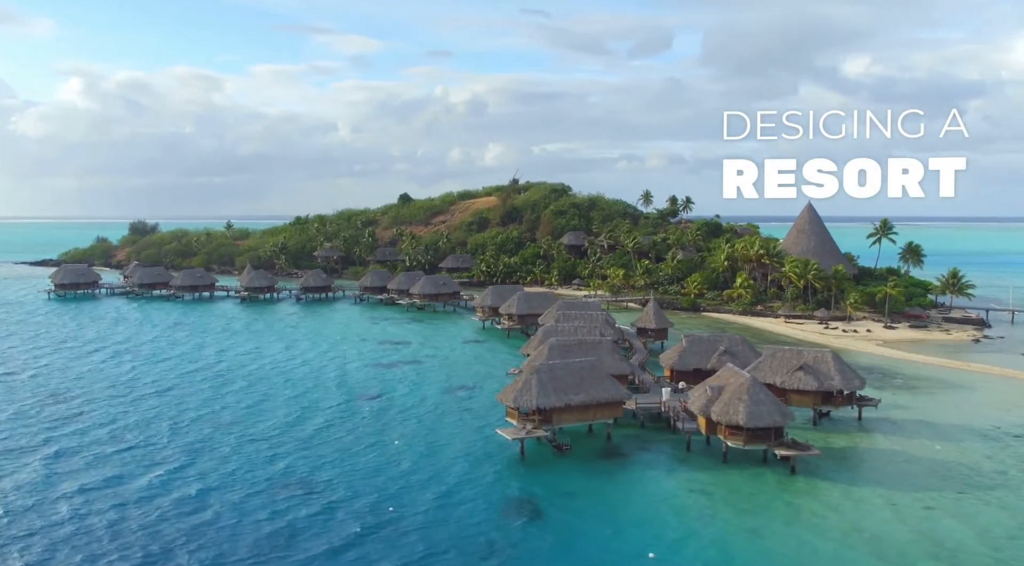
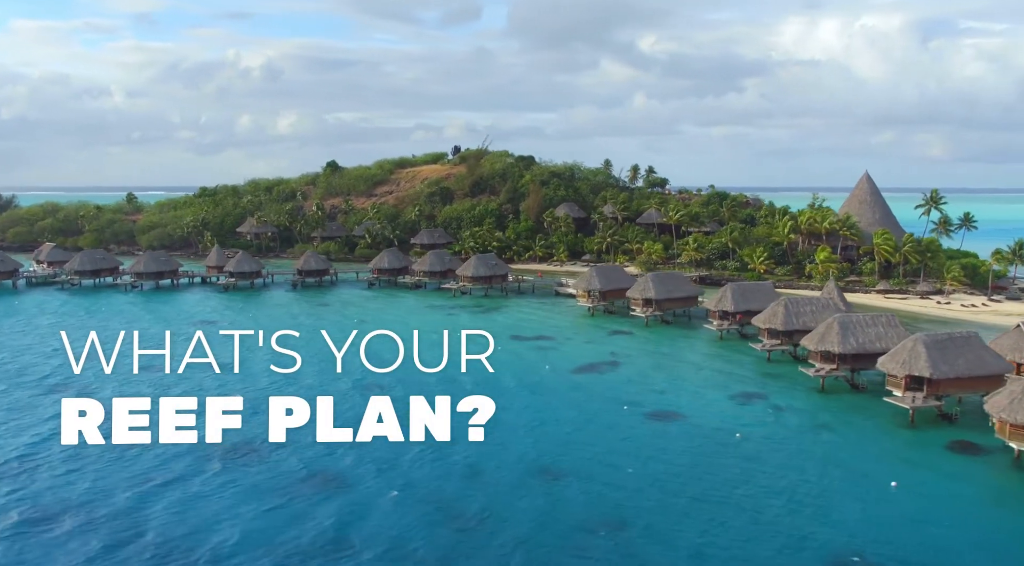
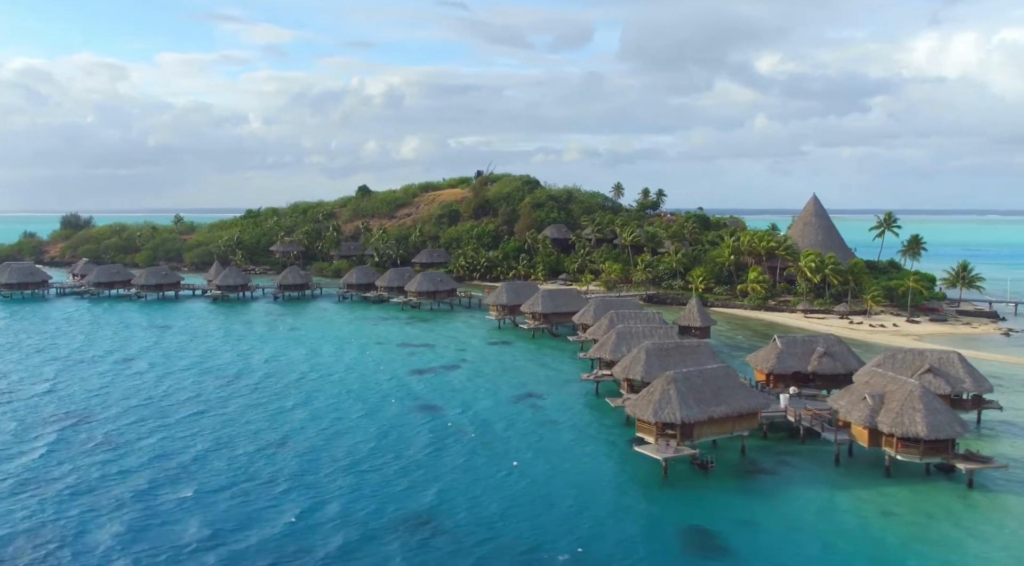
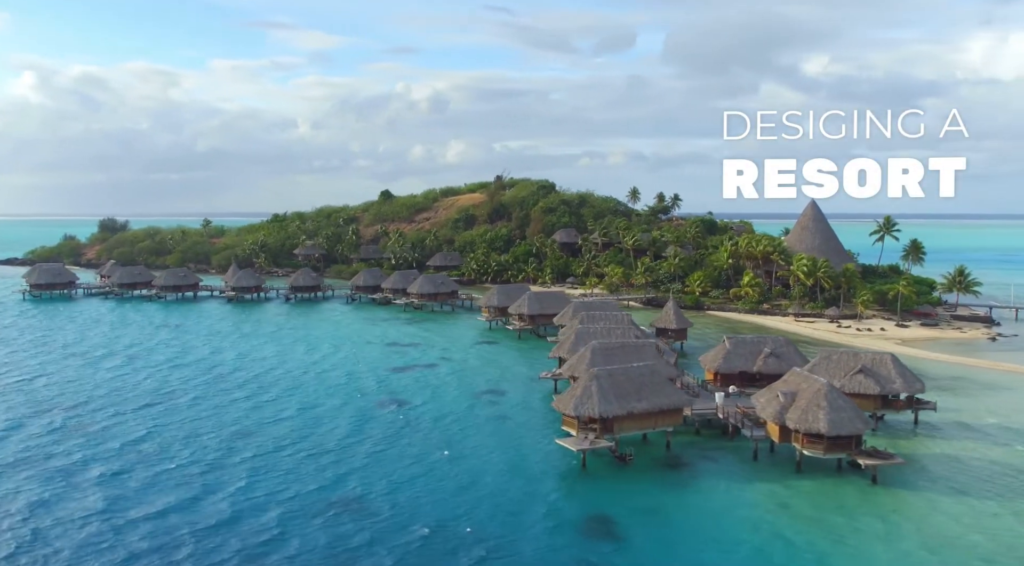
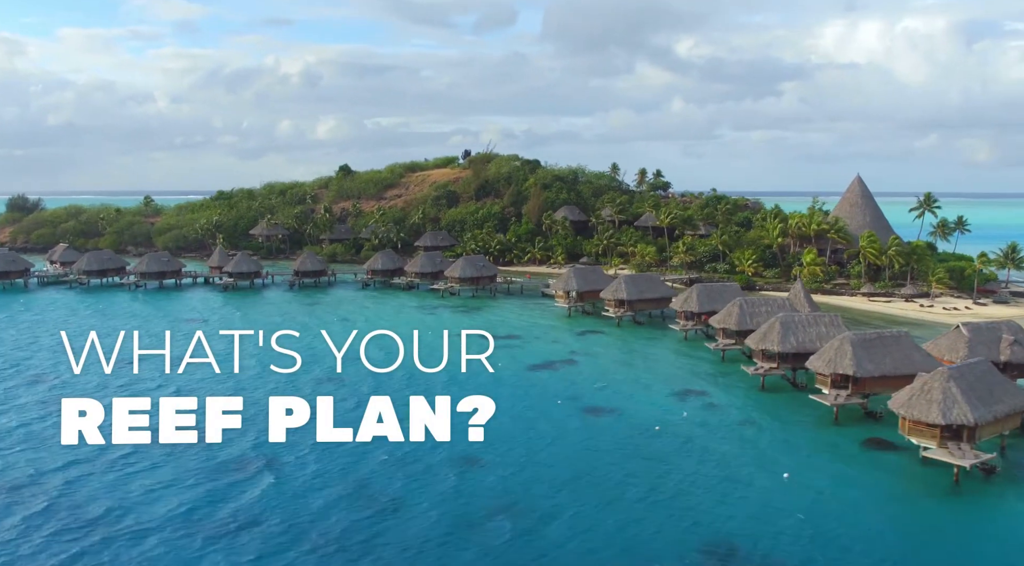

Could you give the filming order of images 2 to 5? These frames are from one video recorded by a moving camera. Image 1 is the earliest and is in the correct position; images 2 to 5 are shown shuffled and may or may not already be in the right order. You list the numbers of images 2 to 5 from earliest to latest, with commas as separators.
4, 3, 5, 2
